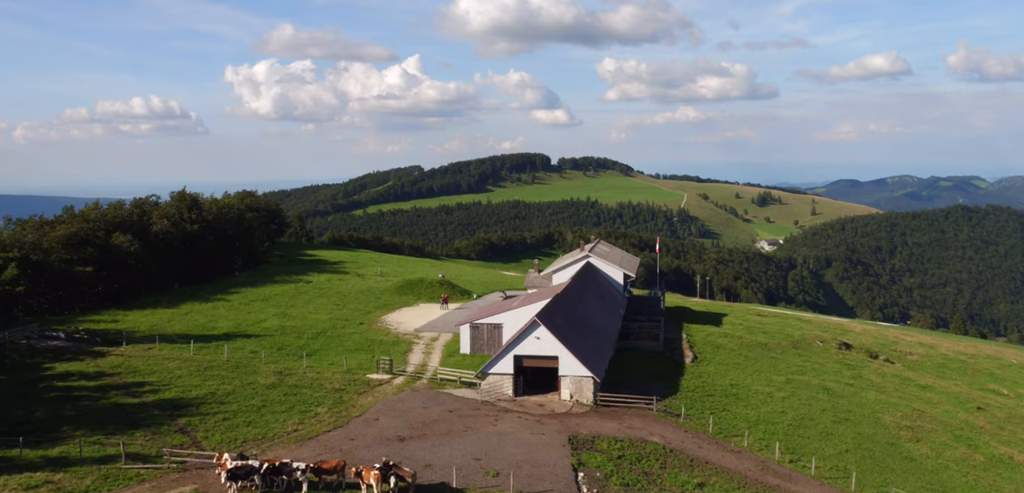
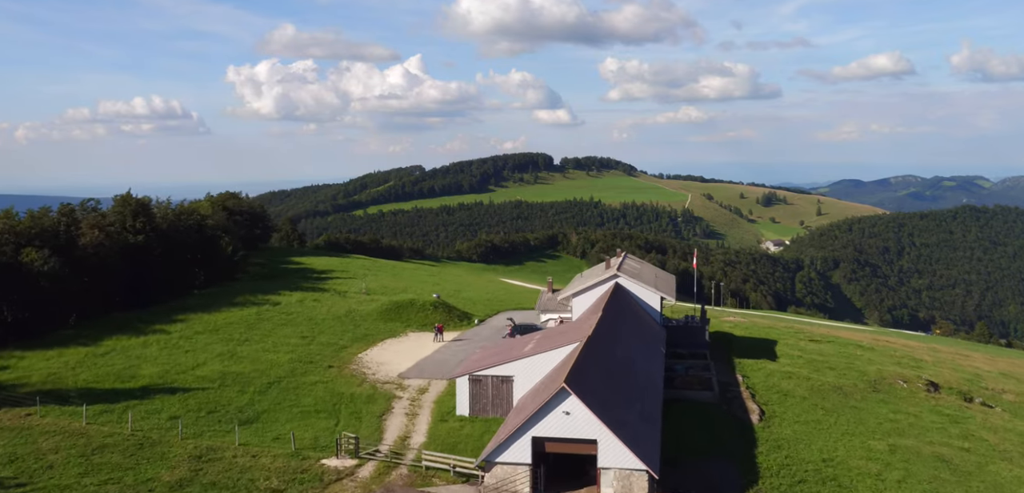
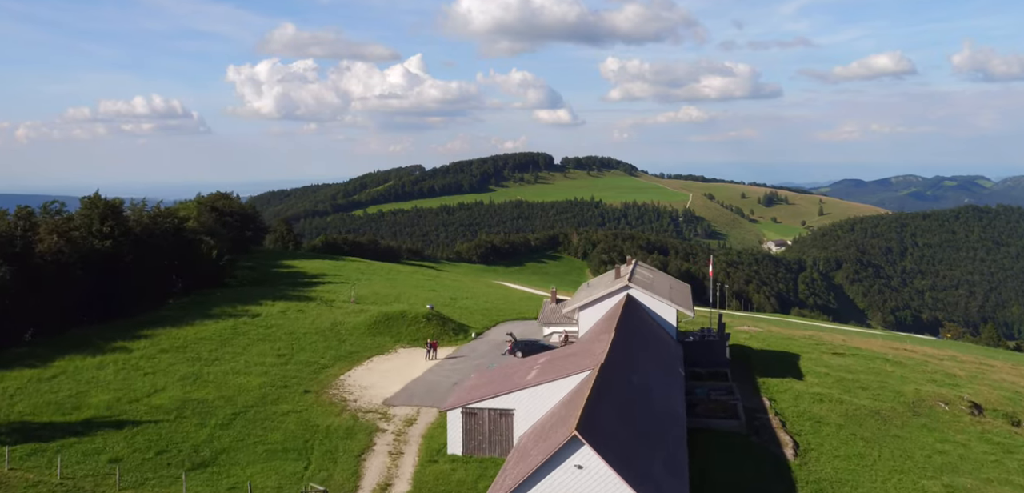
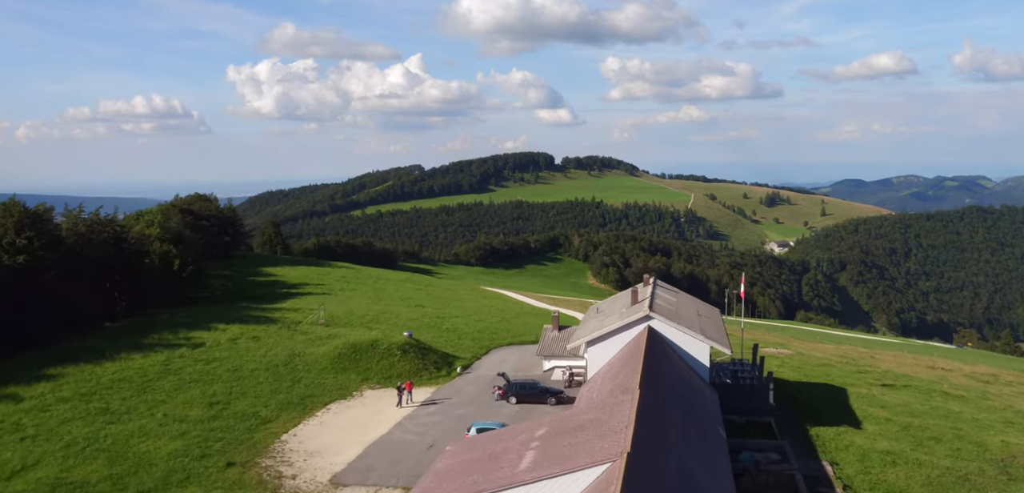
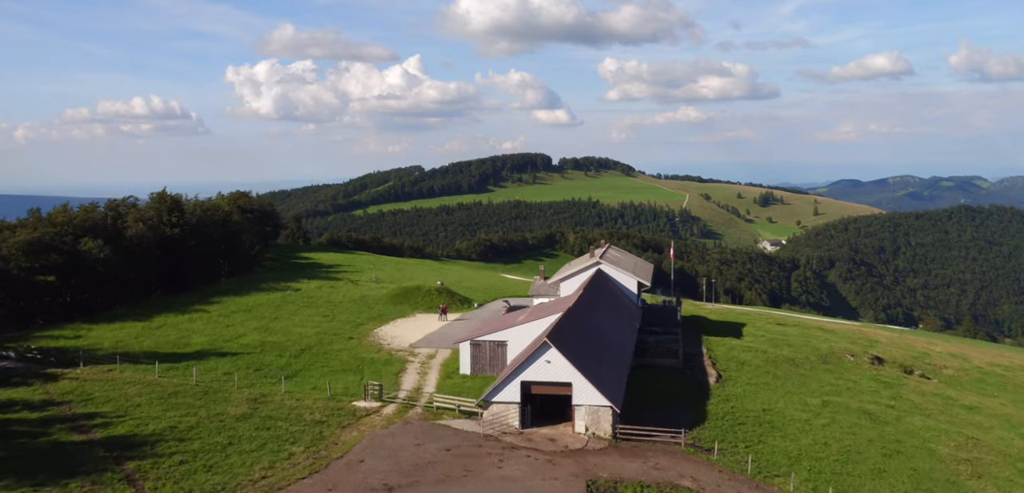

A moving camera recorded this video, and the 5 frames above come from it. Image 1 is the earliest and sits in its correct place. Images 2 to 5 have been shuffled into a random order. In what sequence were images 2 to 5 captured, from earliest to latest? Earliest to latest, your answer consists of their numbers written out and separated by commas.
5, 2, 3, 4
